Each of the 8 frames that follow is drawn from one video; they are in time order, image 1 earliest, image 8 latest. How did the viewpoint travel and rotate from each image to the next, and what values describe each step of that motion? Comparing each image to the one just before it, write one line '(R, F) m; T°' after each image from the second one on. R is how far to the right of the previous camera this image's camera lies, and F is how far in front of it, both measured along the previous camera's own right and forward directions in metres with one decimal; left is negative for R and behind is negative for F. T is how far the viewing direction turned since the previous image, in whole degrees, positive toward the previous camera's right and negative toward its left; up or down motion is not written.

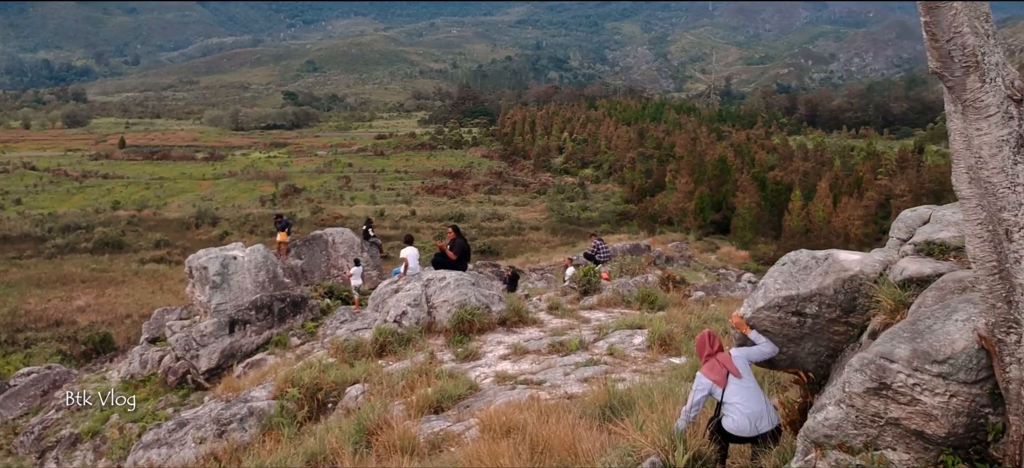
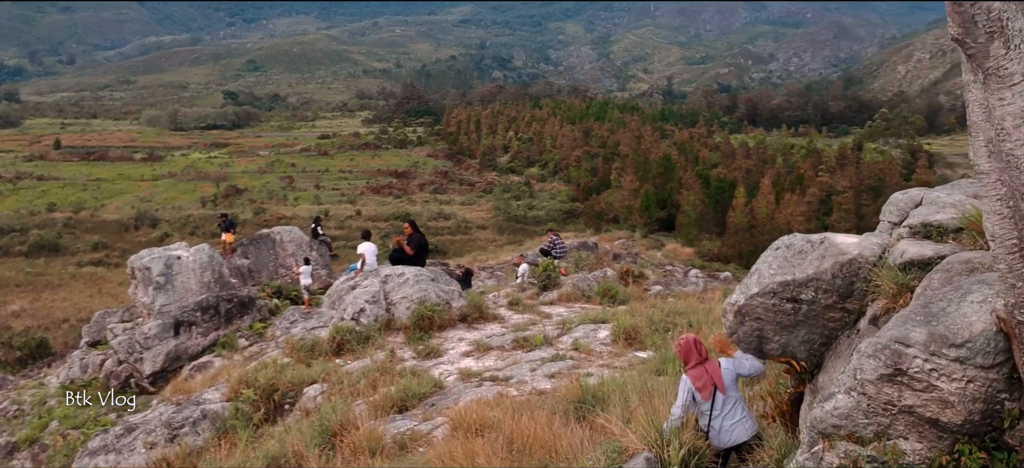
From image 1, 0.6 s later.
(-0.1, +0.2) m; +3°
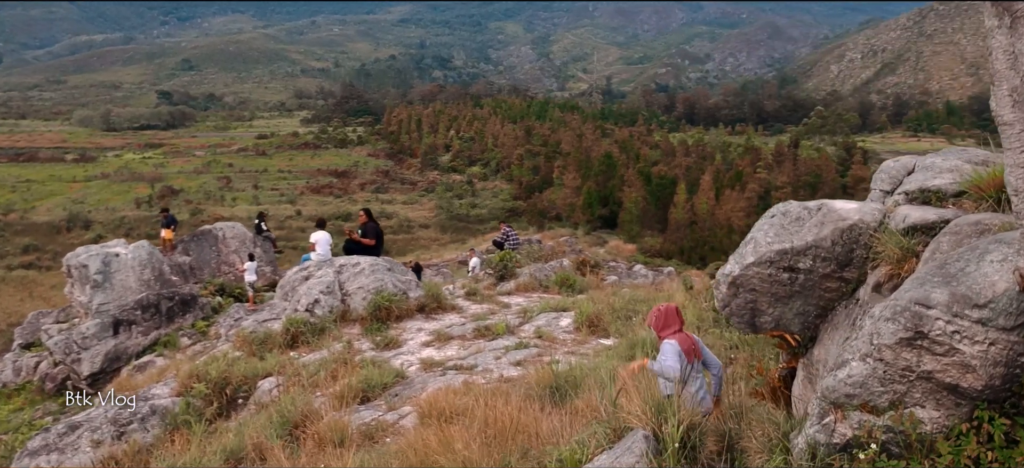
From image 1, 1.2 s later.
(-0.2, +0.2) m; +3°
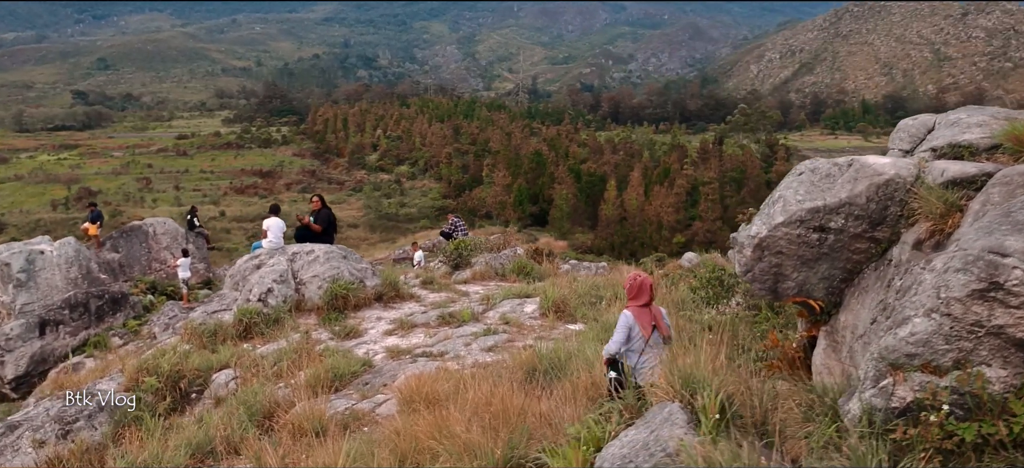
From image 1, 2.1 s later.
(-0.3, +0.3) m; +4°
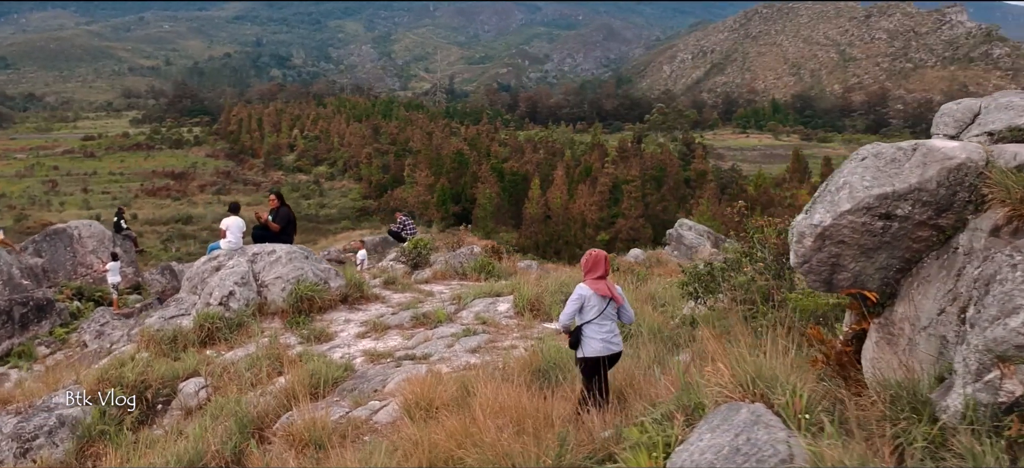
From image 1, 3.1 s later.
(-0.4, +0.3) m; +5°
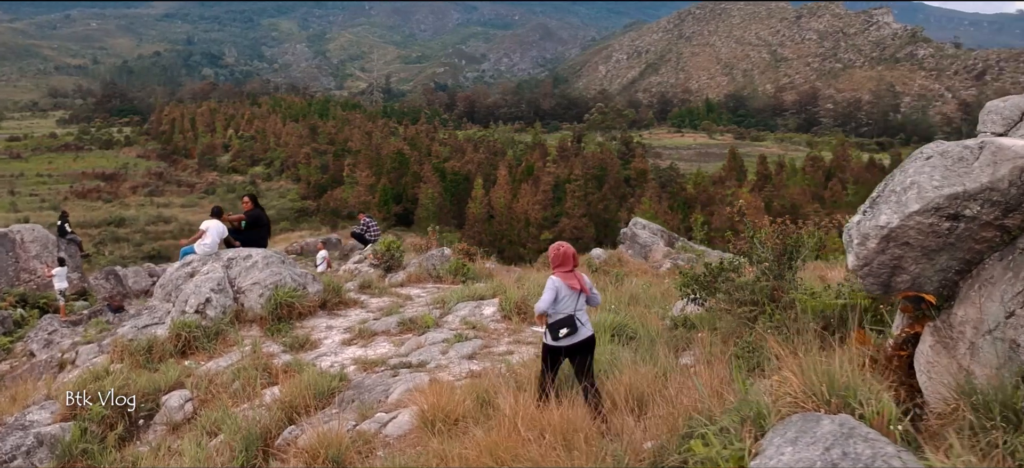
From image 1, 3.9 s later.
(-0.4, +0.2) m; +4°
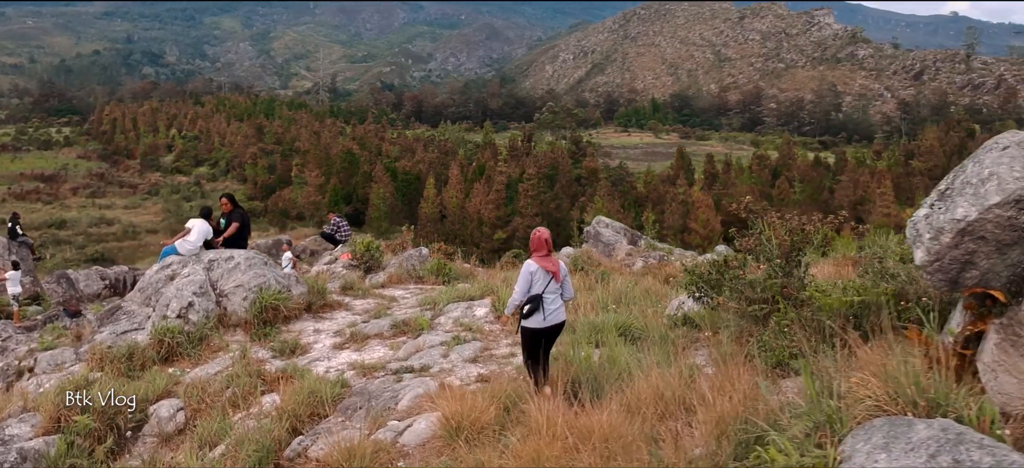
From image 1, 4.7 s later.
(-0.3, +0.2) m; +3°
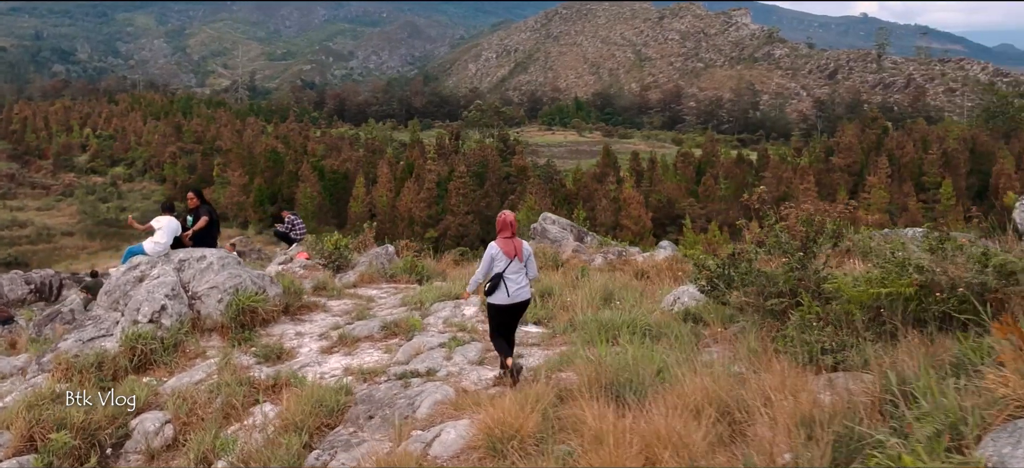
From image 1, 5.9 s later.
(-0.5, +0.4) m; +4°
